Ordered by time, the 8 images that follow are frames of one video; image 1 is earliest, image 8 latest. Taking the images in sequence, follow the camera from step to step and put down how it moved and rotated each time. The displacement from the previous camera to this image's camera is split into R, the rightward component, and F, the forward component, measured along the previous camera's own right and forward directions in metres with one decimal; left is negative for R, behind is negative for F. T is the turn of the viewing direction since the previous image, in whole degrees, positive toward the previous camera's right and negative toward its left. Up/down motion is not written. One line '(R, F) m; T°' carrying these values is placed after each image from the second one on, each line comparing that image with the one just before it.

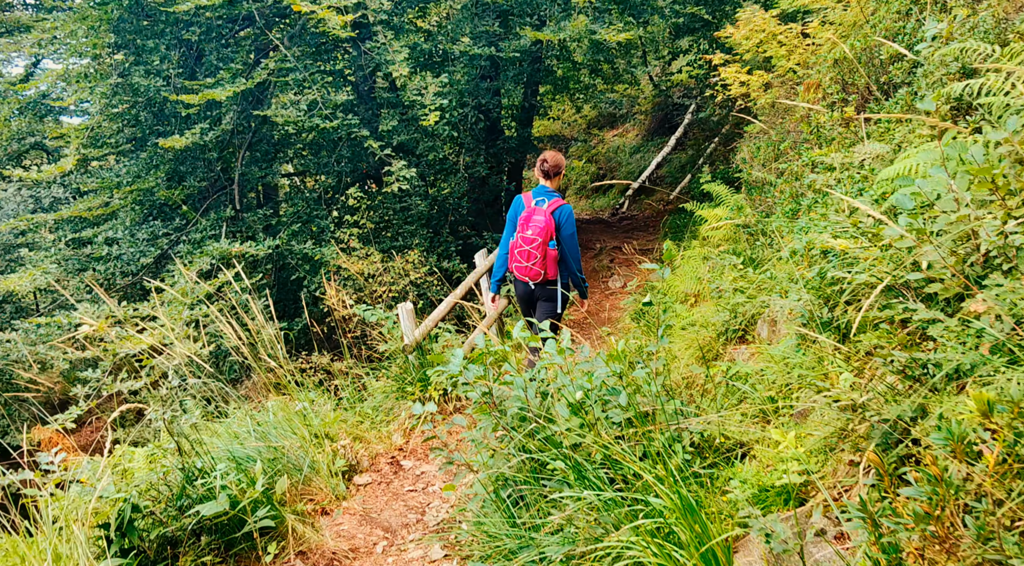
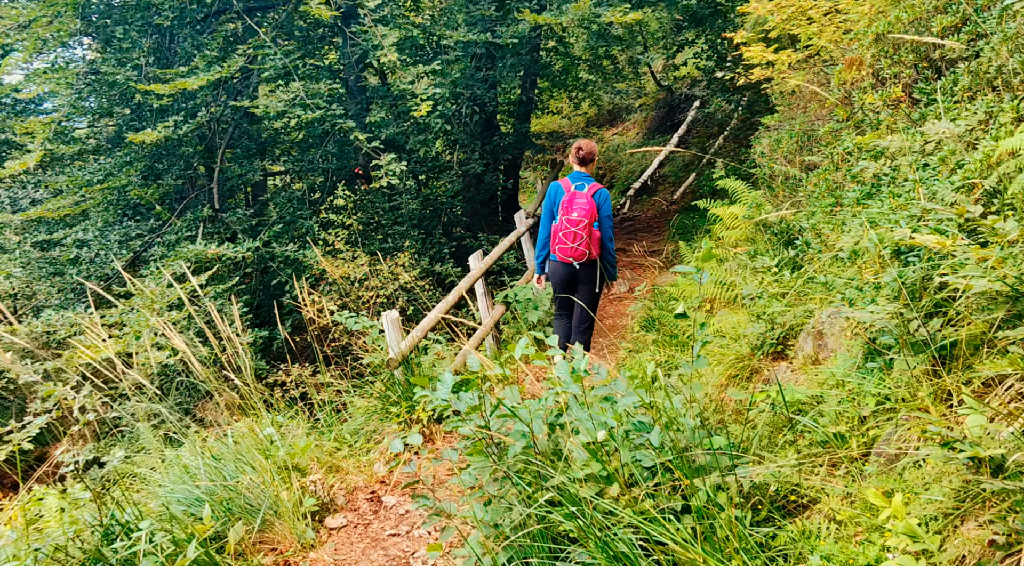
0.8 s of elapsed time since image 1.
(0.0, +0.9) m; 0°
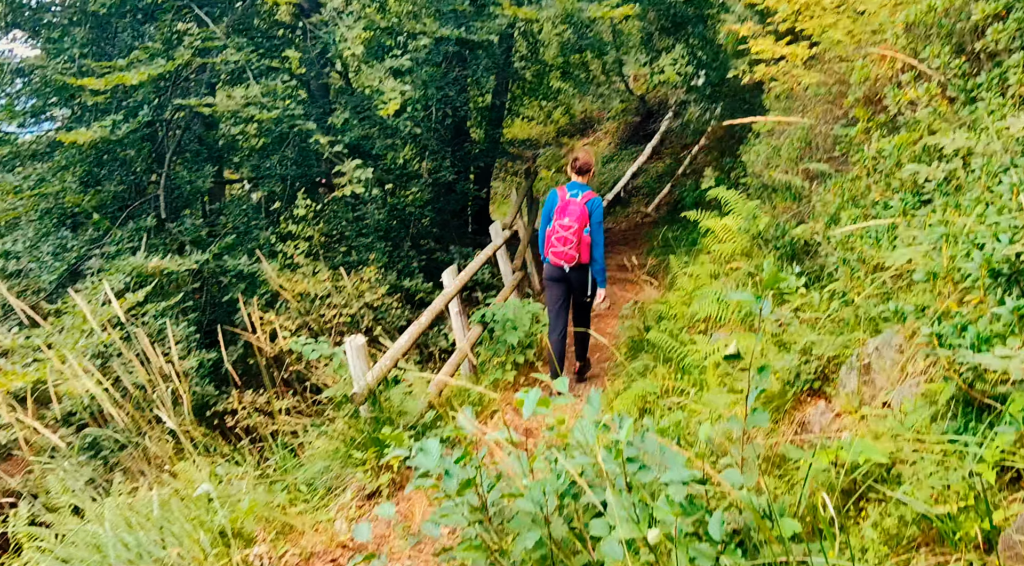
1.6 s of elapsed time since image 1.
(-0.1, +0.8) m; +2°
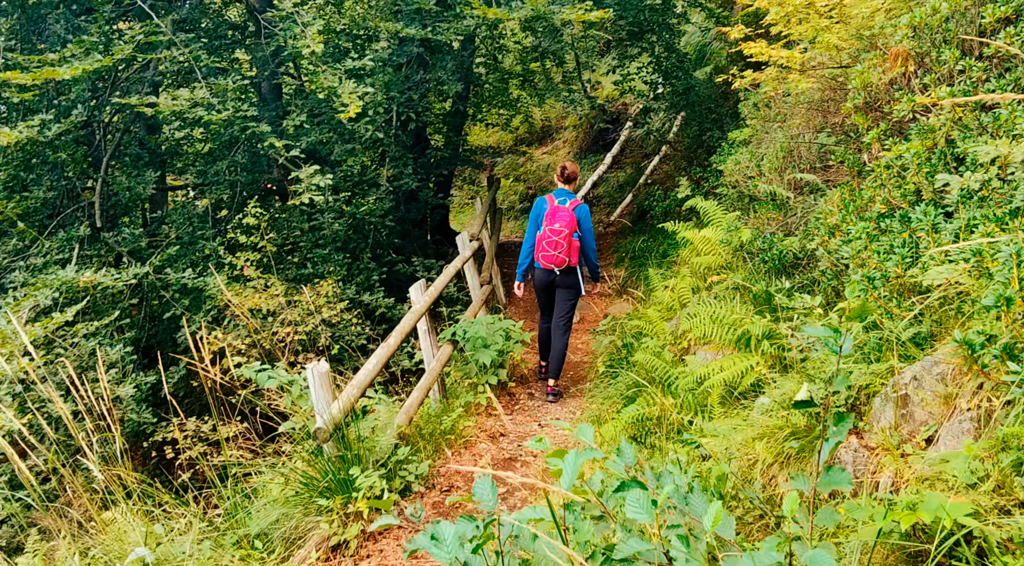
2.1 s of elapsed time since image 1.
(-0.2, +0.6) m; +3°
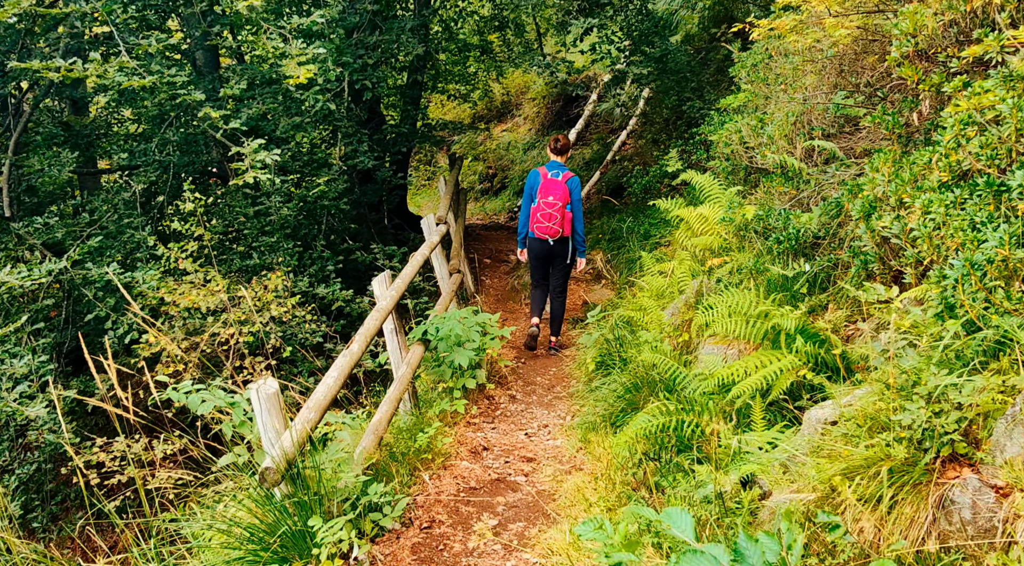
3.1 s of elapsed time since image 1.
(-0.2, +1.0) m; +3°
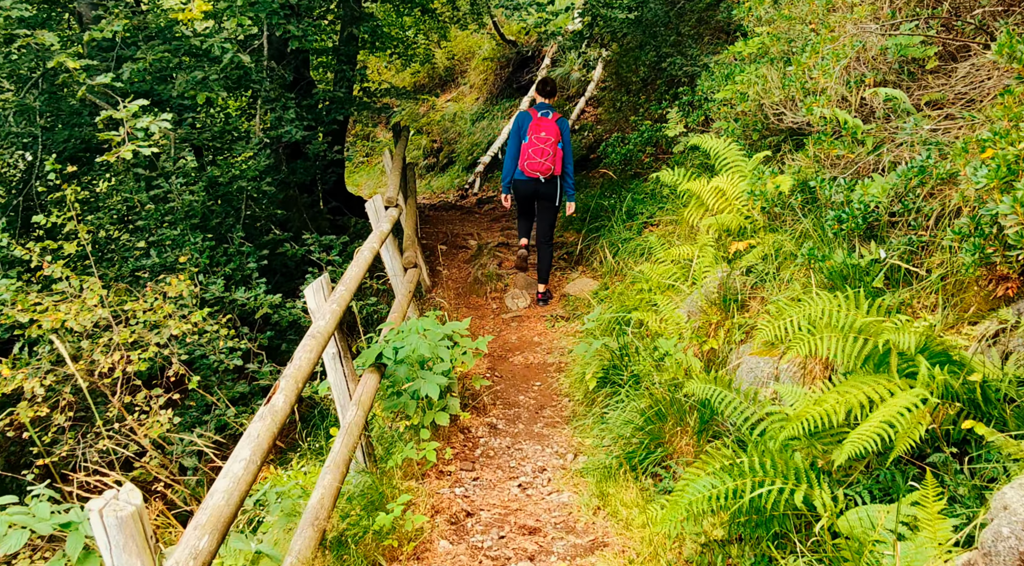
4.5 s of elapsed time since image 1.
(-0.2, +1.7) m; +4°
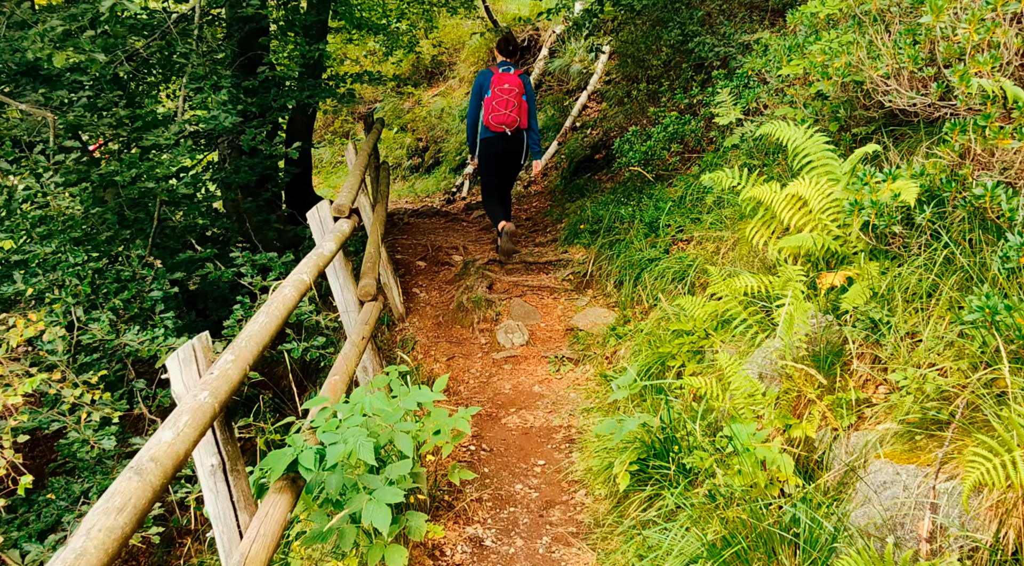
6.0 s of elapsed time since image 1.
(0.0, +1.9) m; +1°
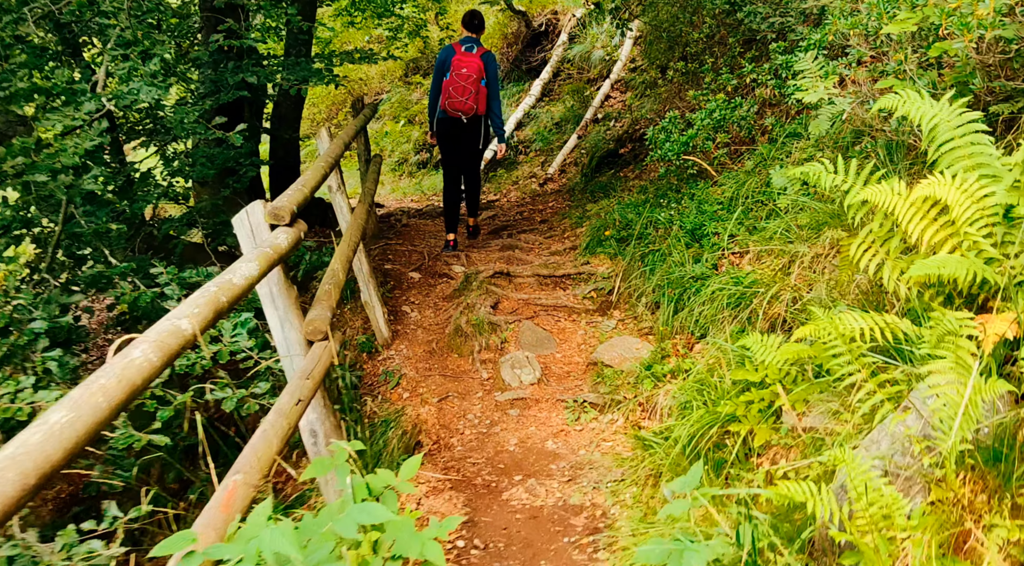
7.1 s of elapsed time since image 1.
(+0.1, +1.5) m; -1°
